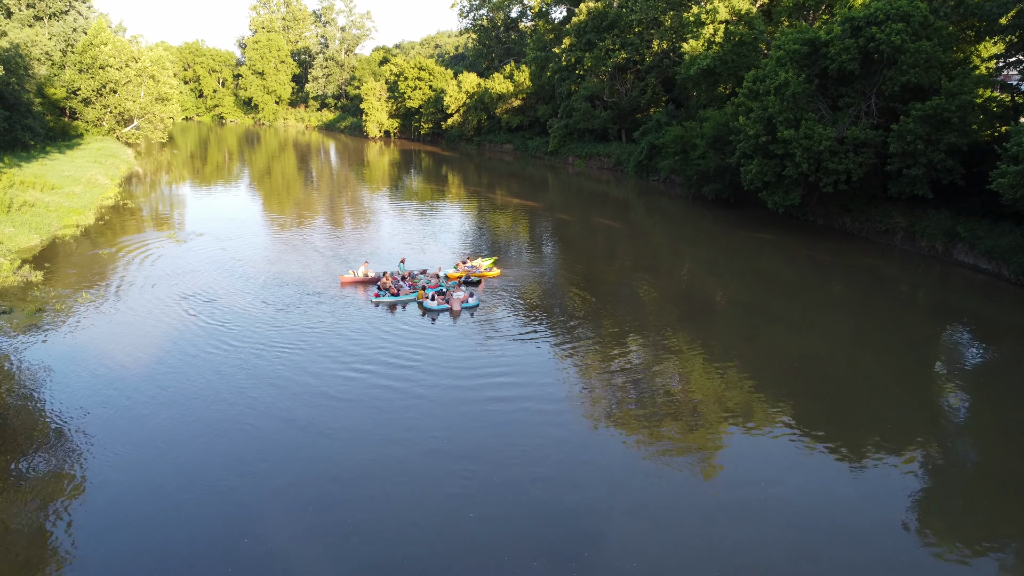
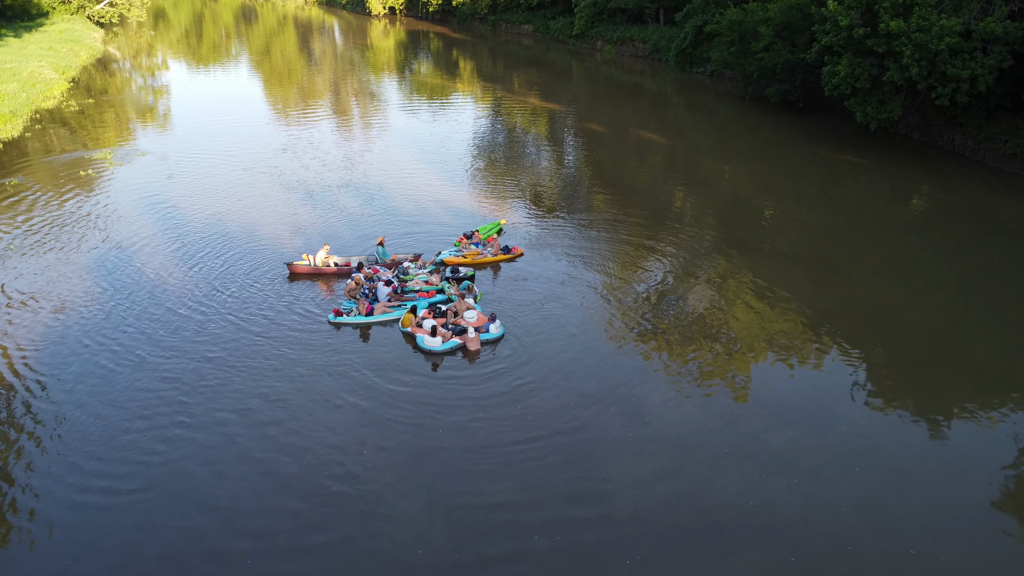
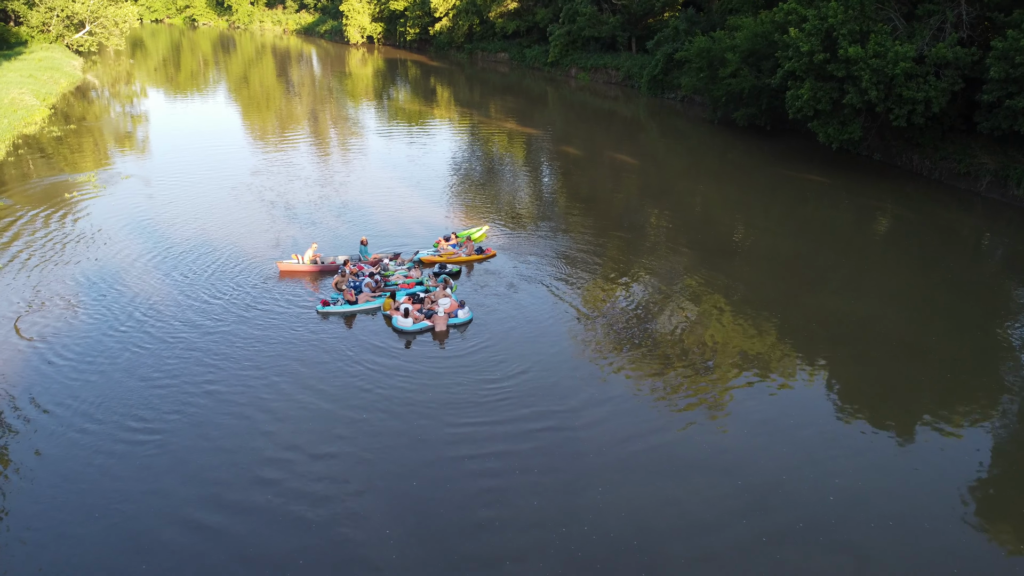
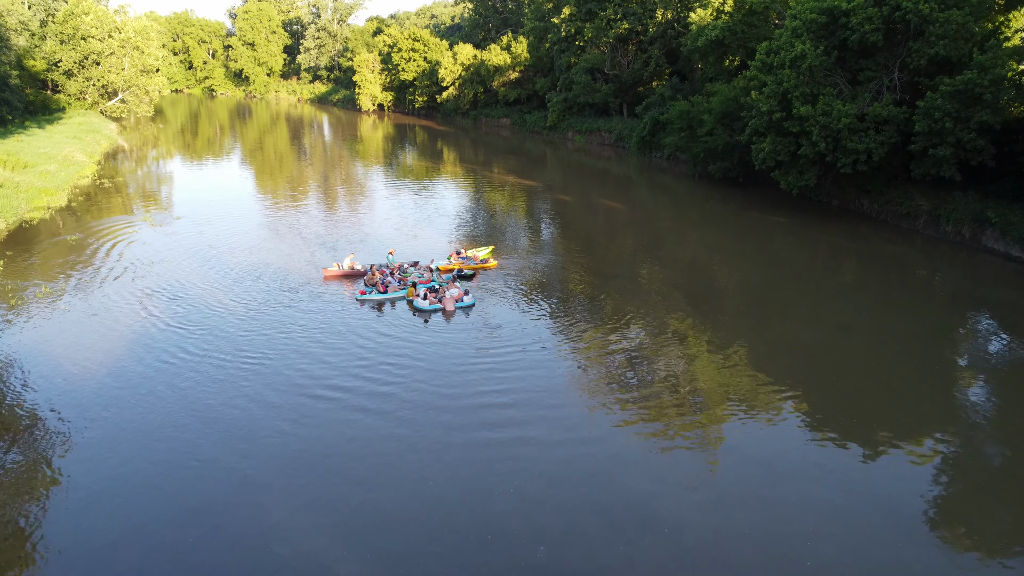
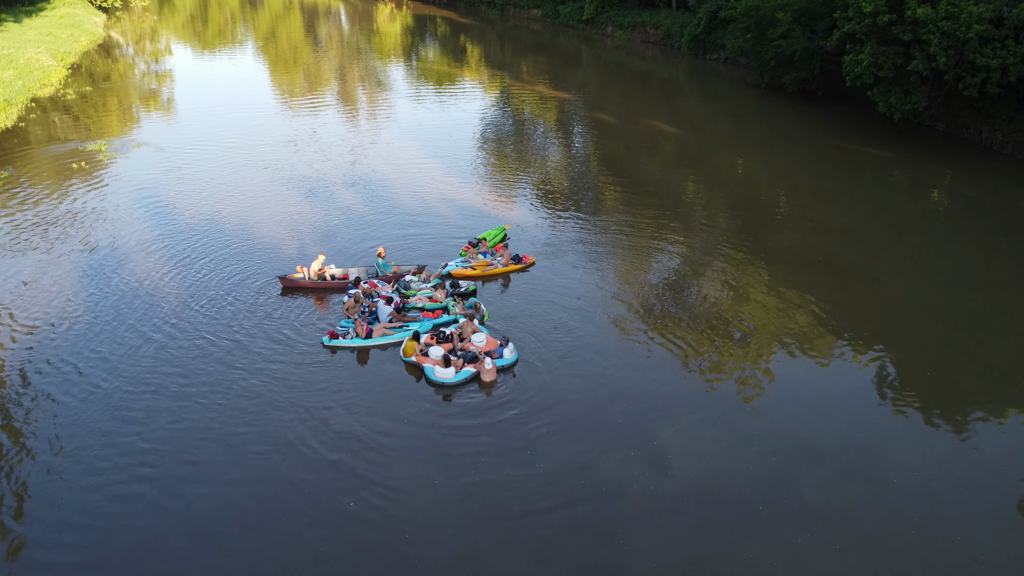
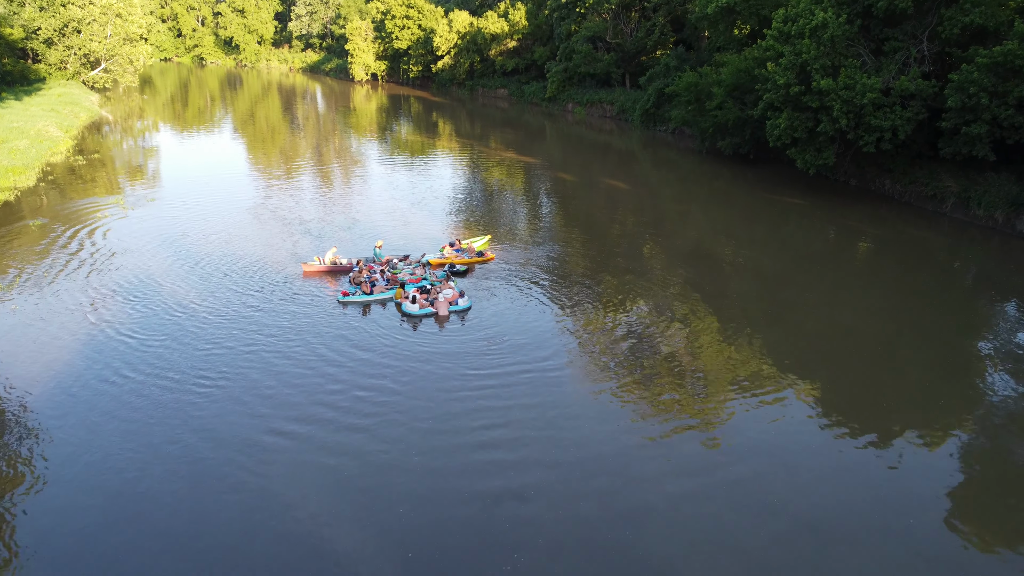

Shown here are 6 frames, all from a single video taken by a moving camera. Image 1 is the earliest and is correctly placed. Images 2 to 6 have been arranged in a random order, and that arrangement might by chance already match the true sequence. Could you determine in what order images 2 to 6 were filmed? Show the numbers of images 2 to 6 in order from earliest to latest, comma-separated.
4, 6, 3, 2, 5
